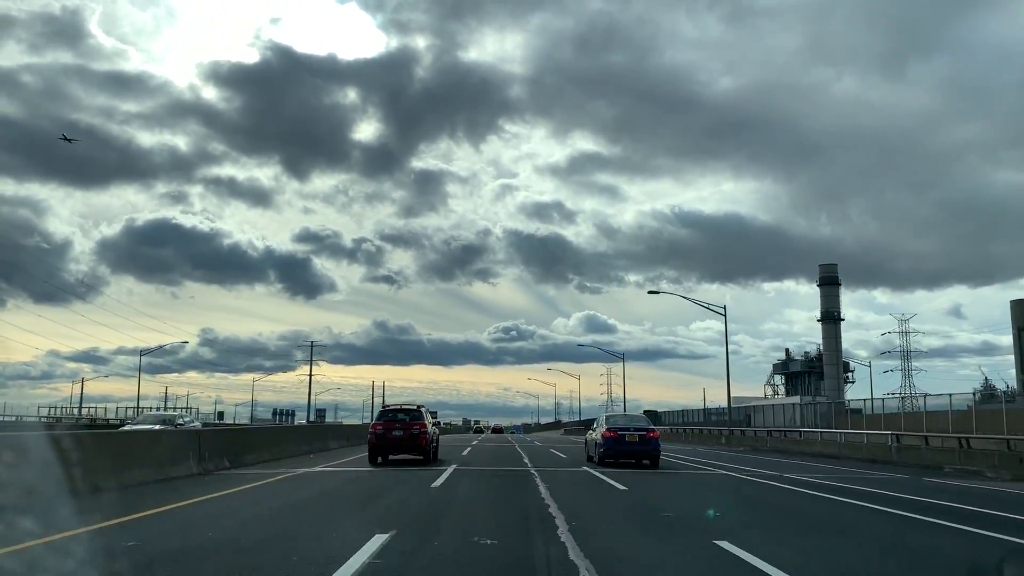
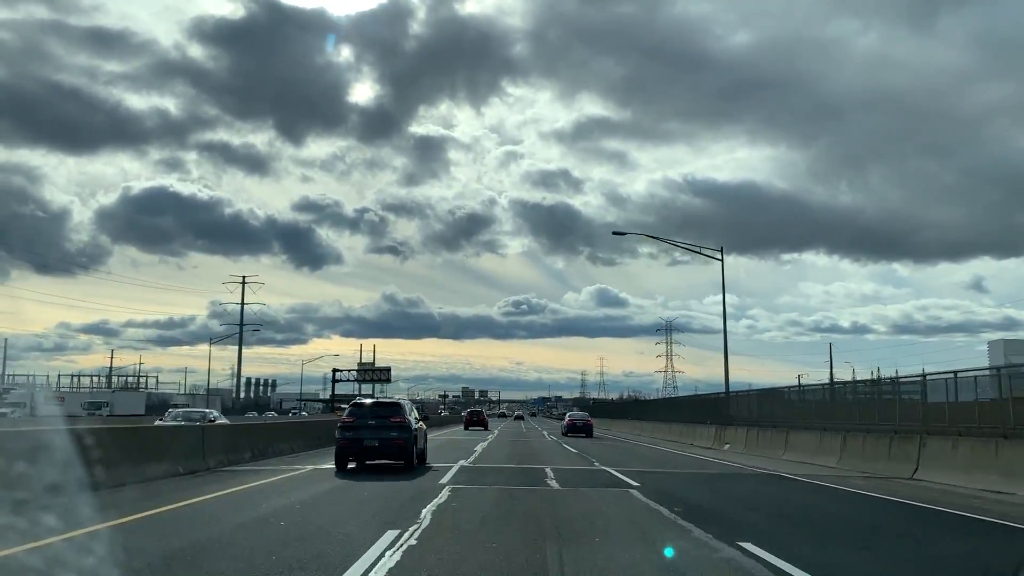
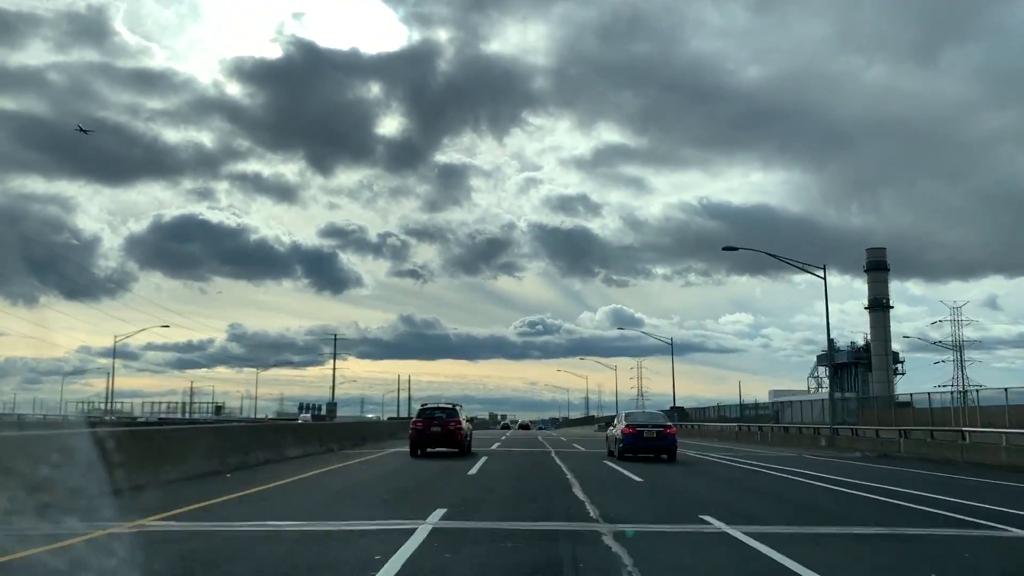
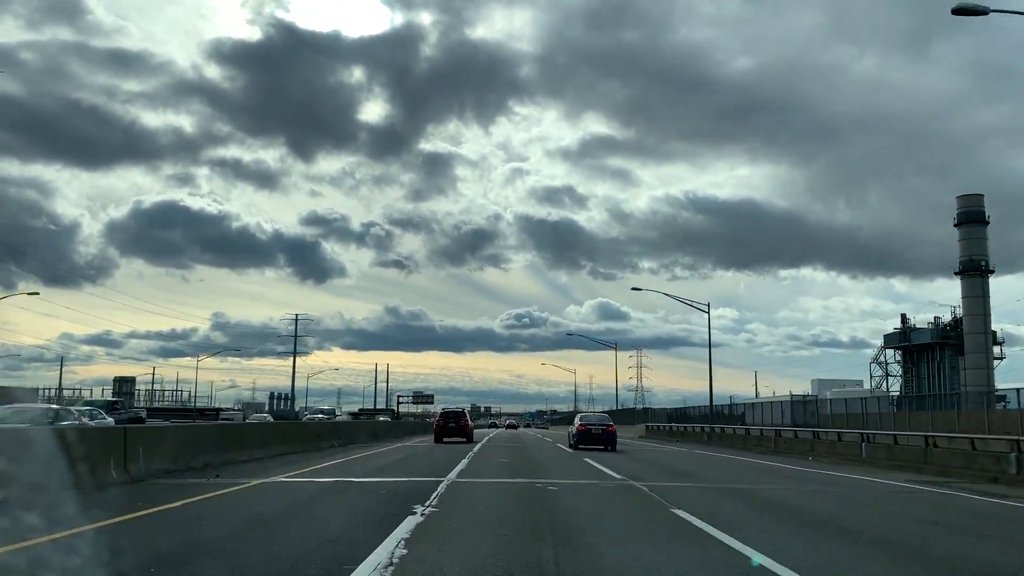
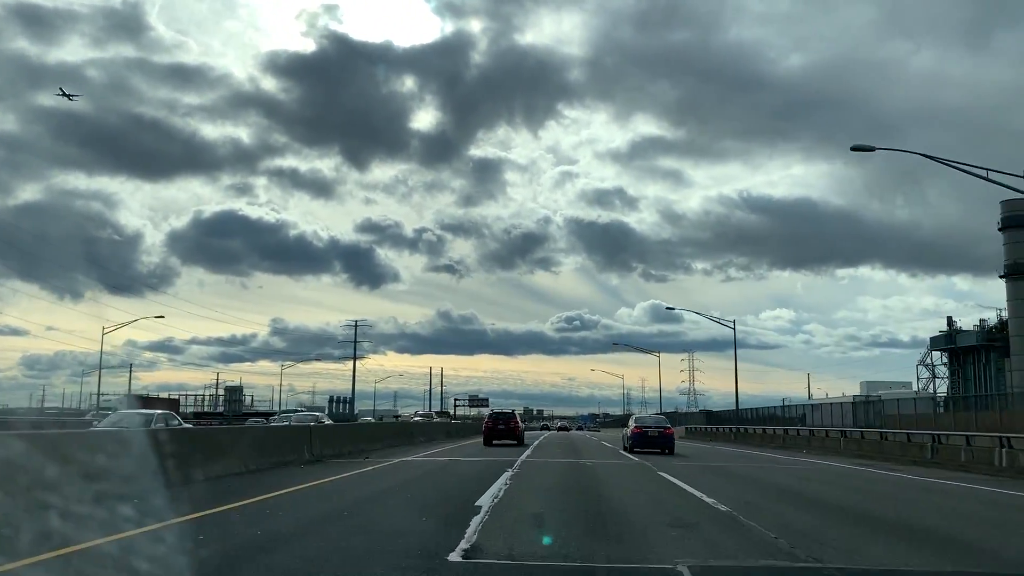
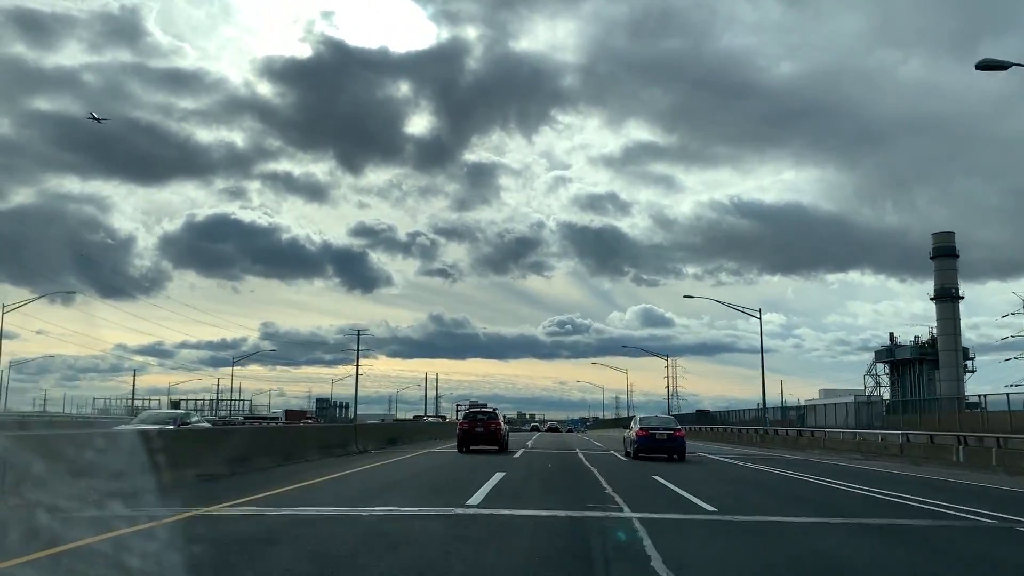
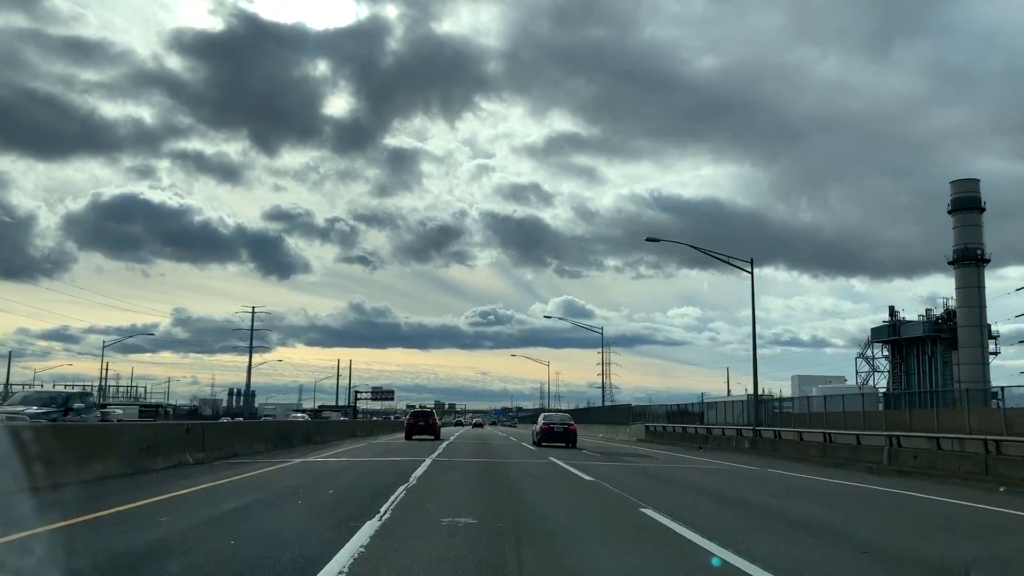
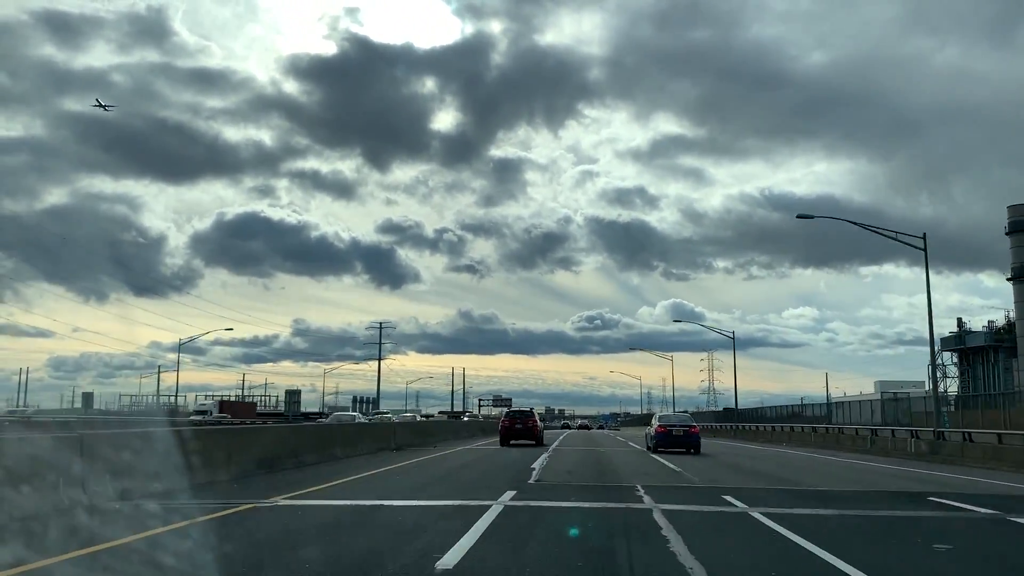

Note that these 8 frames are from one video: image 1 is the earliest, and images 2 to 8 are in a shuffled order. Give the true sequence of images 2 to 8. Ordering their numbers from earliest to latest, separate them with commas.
3, 6, 8, 5, 4, 7, 2
